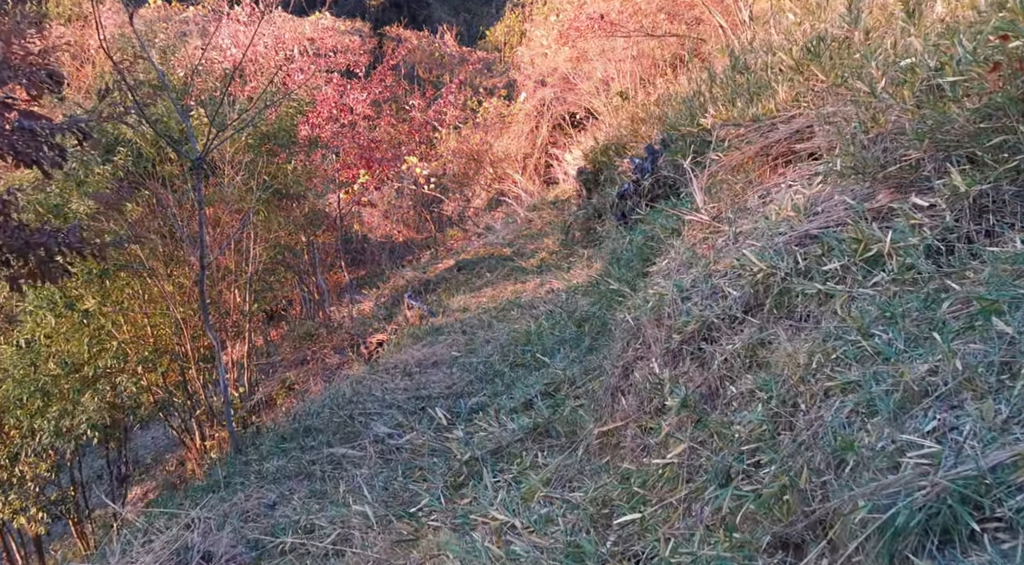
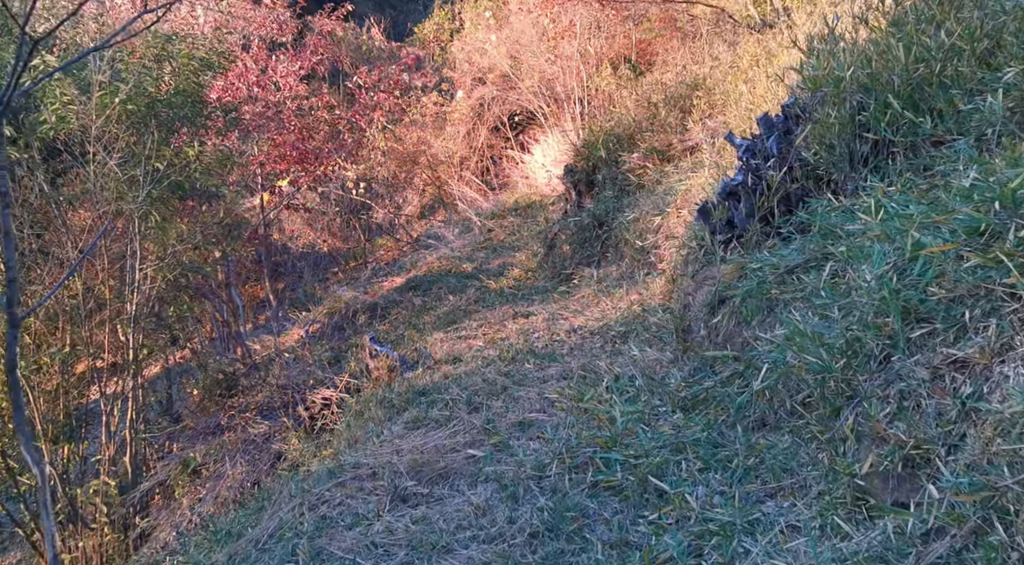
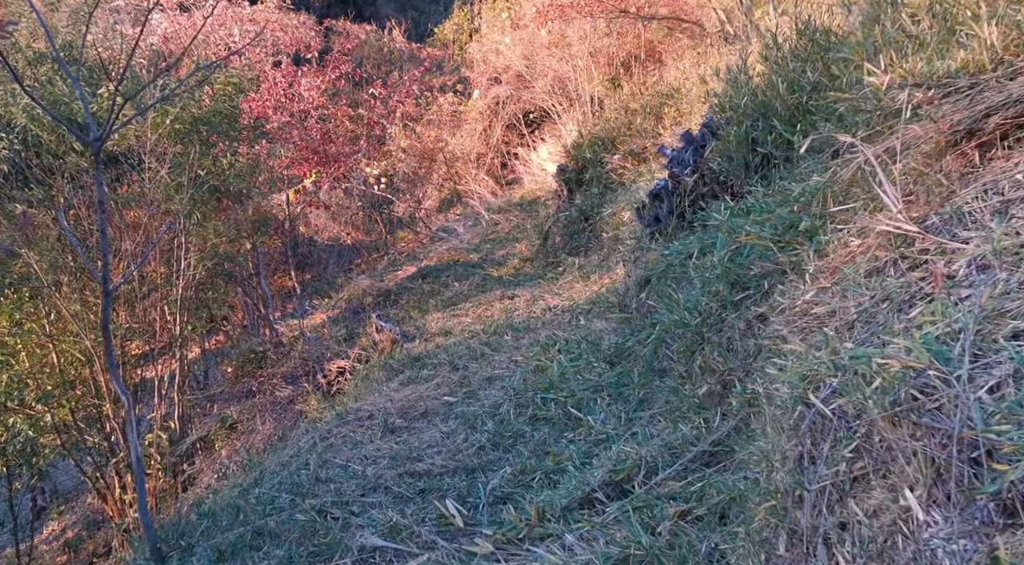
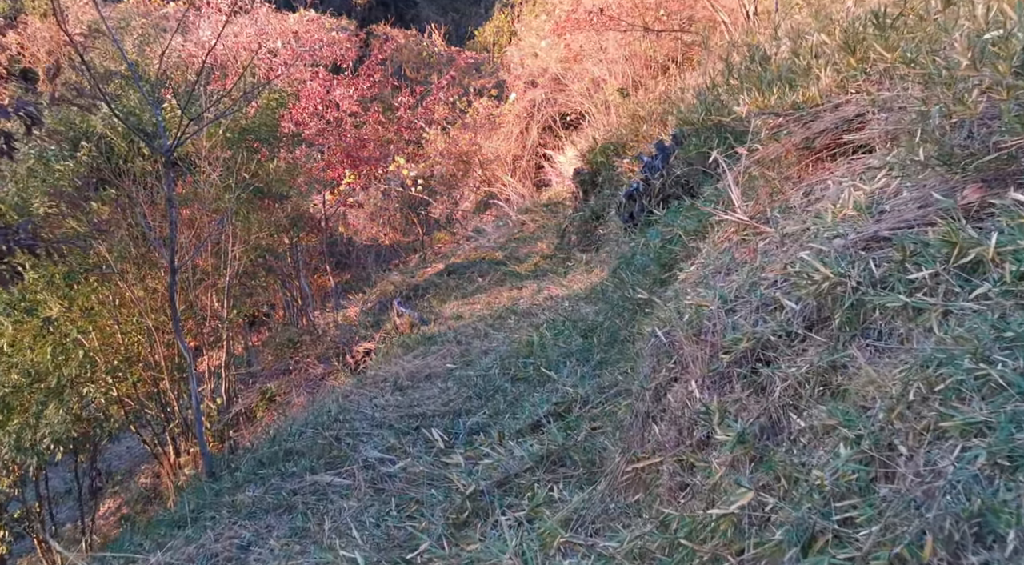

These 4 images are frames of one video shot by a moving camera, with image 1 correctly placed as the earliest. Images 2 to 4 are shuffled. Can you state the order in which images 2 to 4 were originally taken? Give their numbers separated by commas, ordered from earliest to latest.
4, 3, 2
